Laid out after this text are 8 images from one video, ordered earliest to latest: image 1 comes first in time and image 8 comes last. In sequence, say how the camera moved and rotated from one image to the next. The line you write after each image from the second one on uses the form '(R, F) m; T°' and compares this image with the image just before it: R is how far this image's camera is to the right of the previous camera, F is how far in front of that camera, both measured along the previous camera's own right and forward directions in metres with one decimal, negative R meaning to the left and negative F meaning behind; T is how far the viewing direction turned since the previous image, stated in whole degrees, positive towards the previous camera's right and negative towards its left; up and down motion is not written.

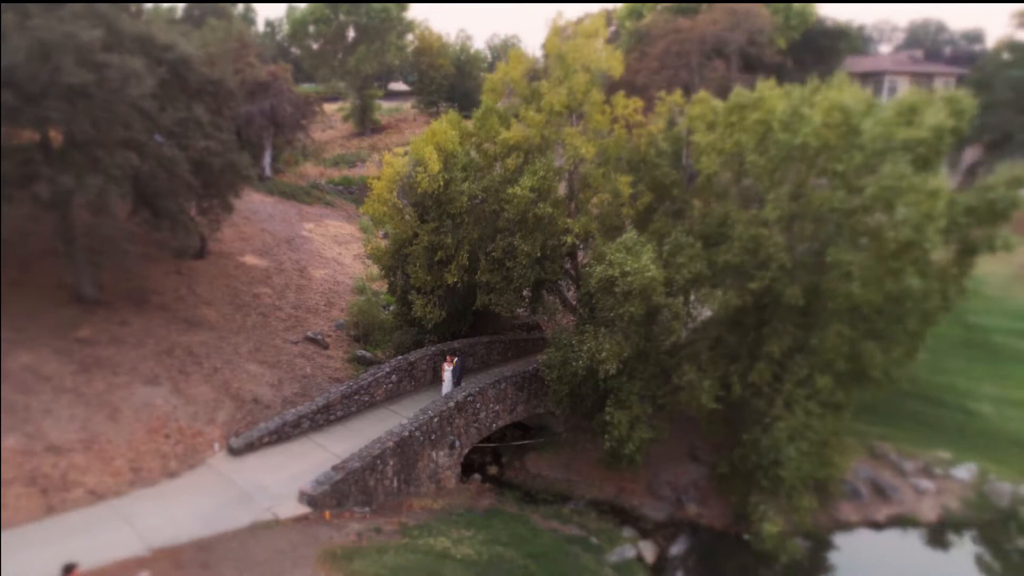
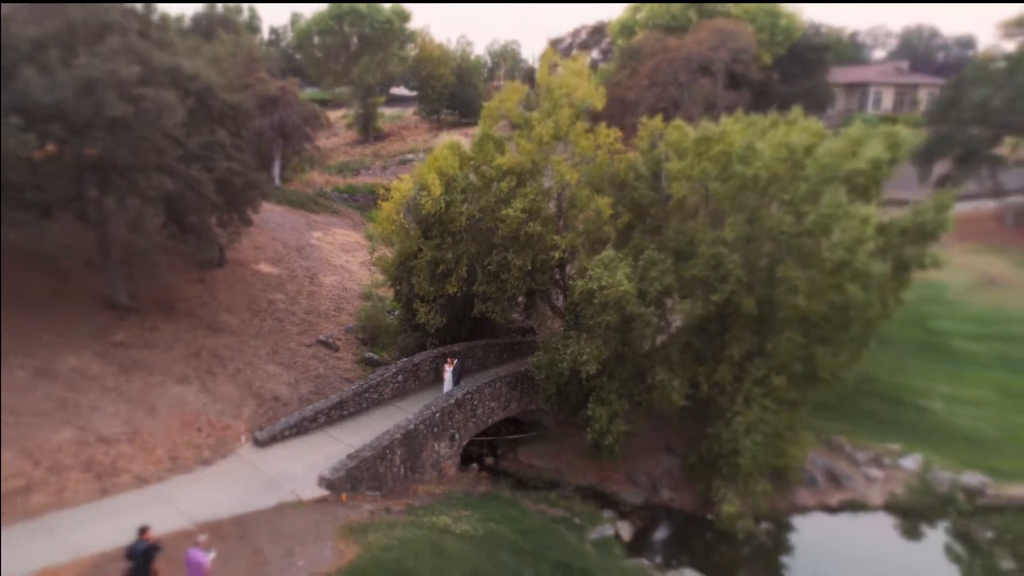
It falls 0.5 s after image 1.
(+0.1, -1.3) m; 0°
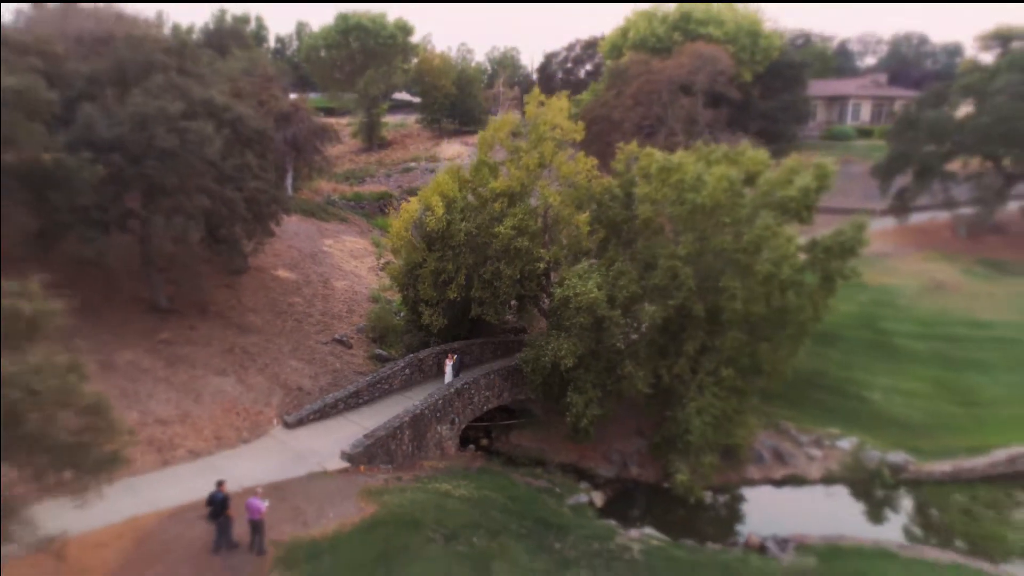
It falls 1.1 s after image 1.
(+0.2, -2.0) m; 0°
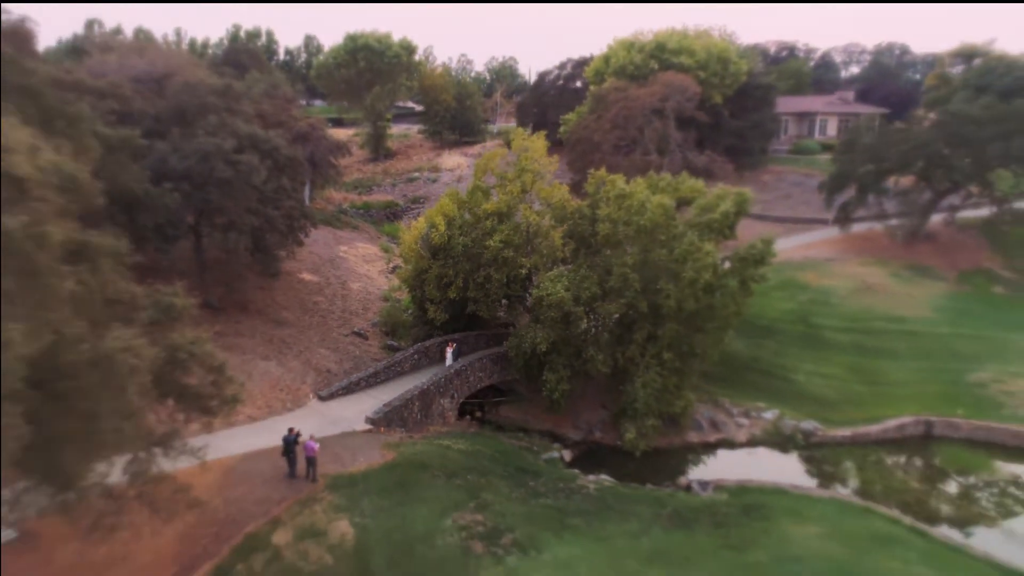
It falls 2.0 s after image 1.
(+0.3, -3.4) m; 0°
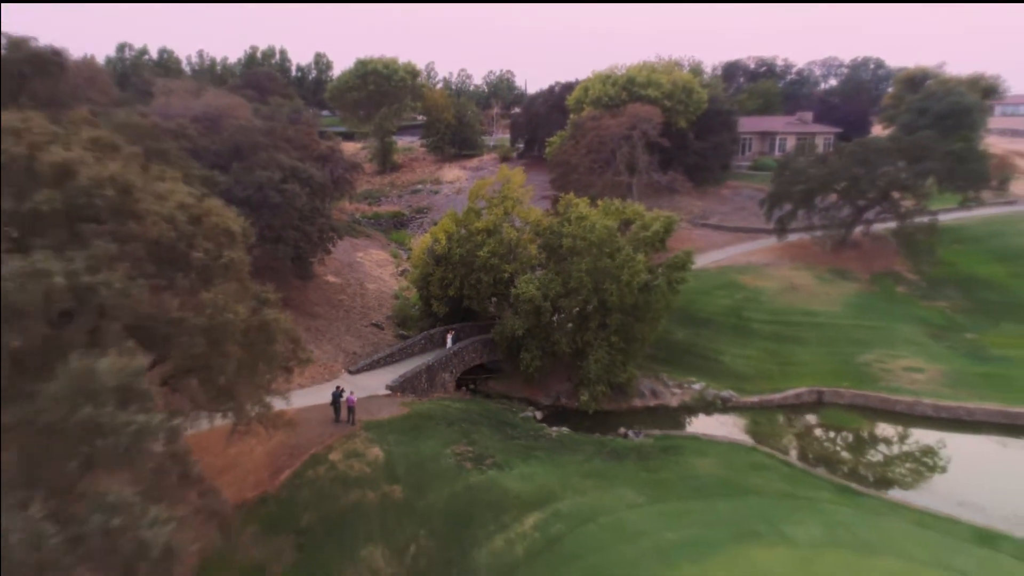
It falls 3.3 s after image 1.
(+0.4, -5.0) m; 0°
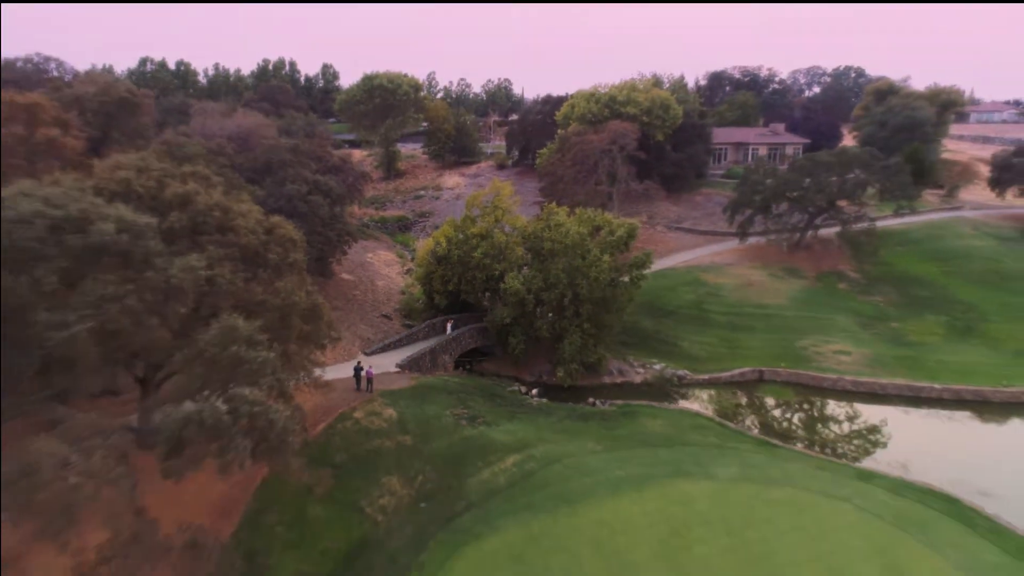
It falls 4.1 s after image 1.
(+0.4, -4.1) m; 0°
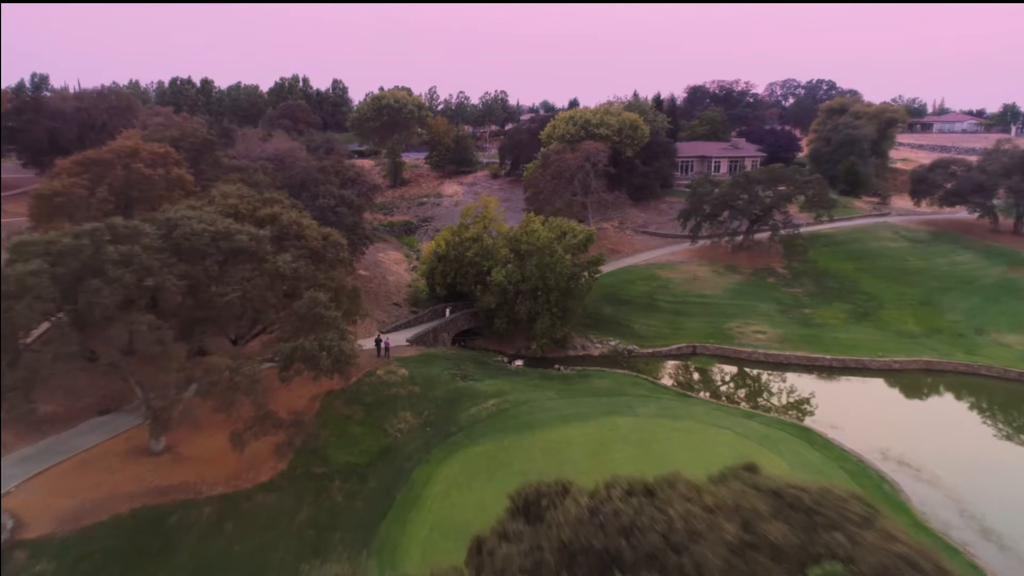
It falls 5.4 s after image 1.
(+0.7, -6.9) m; 0°
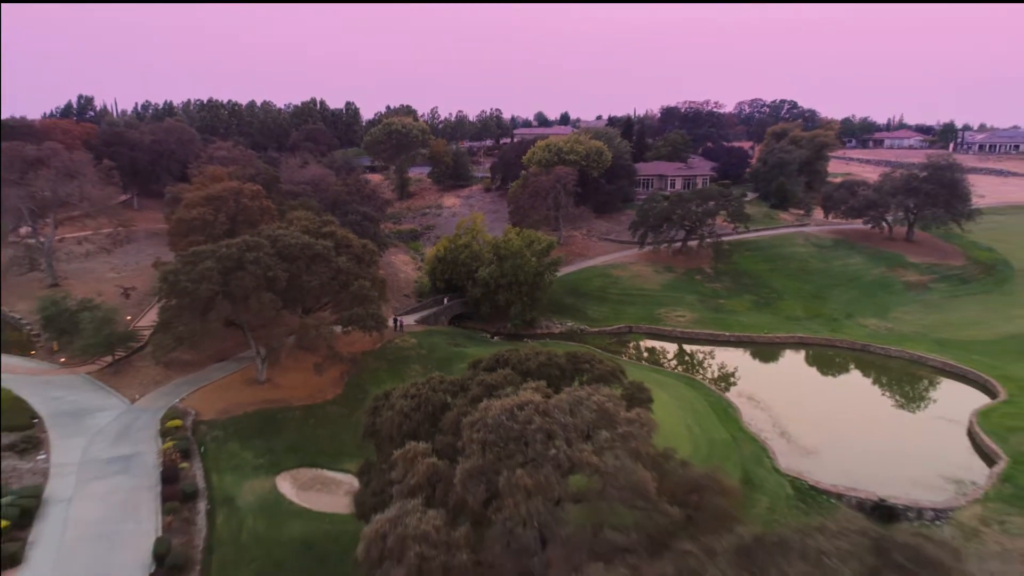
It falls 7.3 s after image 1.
(+1.1, -10.9) m; 0°
